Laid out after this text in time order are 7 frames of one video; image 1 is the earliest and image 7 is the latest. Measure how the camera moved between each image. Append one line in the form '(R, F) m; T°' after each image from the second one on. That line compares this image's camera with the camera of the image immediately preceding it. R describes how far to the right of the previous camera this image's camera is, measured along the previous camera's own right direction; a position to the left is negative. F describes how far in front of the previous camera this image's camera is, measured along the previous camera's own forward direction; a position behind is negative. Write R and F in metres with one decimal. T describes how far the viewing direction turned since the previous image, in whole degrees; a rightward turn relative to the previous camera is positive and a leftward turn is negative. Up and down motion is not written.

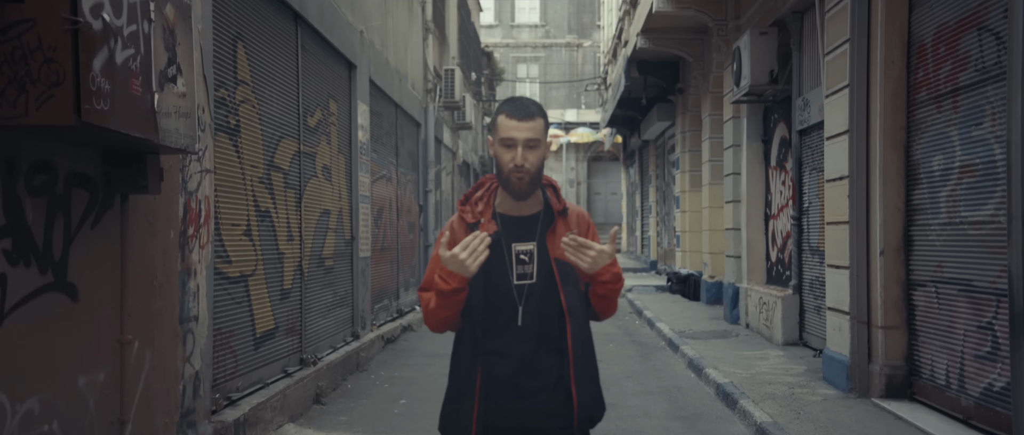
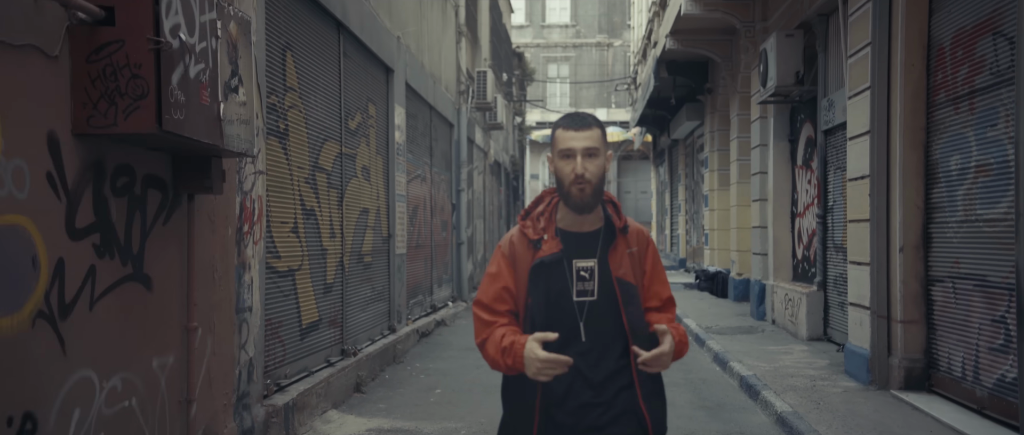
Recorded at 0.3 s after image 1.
(0.0, -0.4) m; -2°
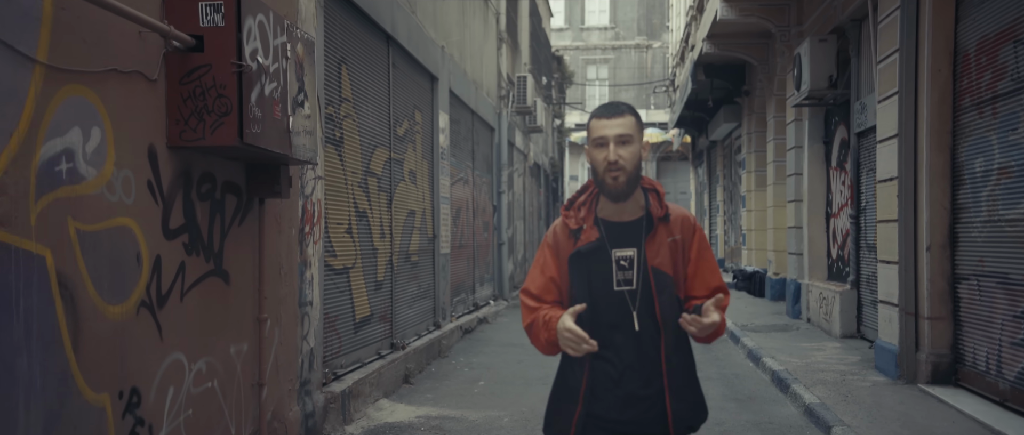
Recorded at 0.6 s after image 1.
(0.0, -0.5) m; -2°
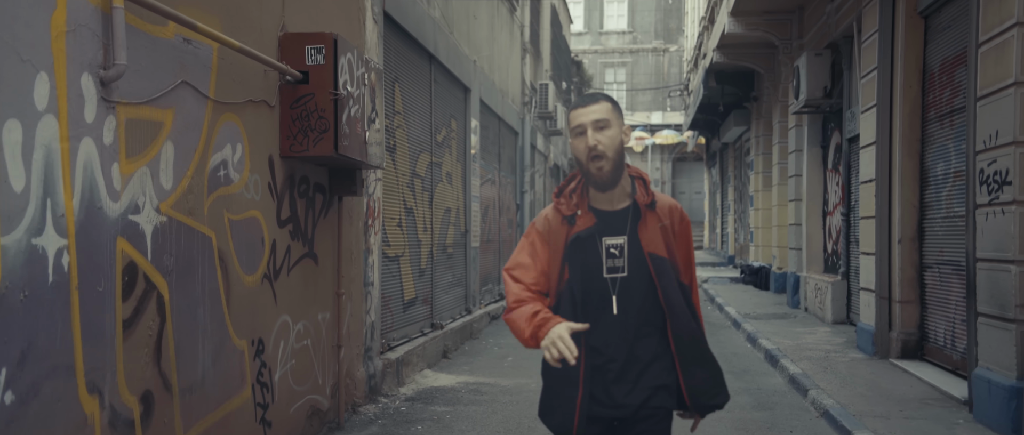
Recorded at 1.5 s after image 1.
(-0.1, -1.3) m; -1°
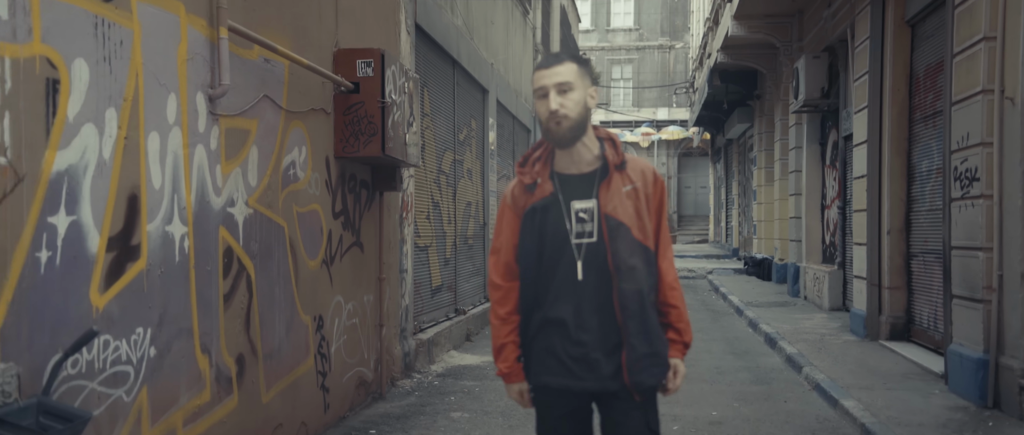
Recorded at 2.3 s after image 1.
(-0.1, -0.8) m; 0°
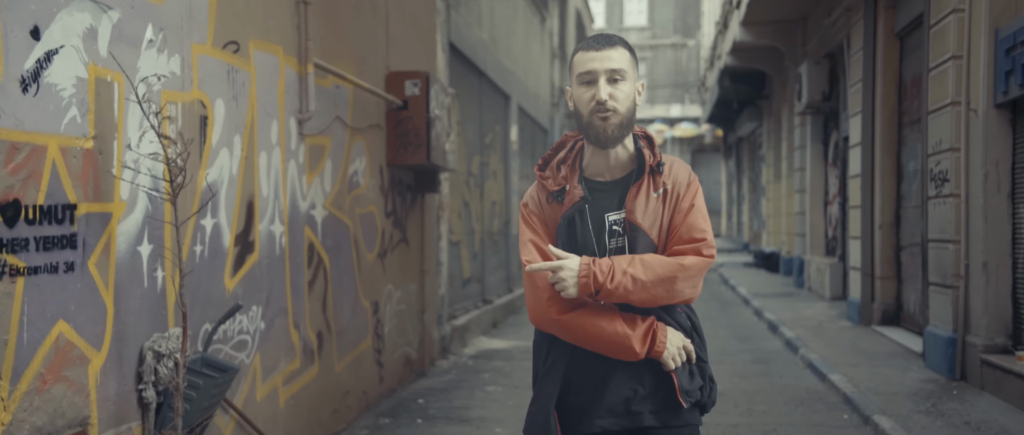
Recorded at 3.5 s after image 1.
(-0.1, -1.0) m; -1°
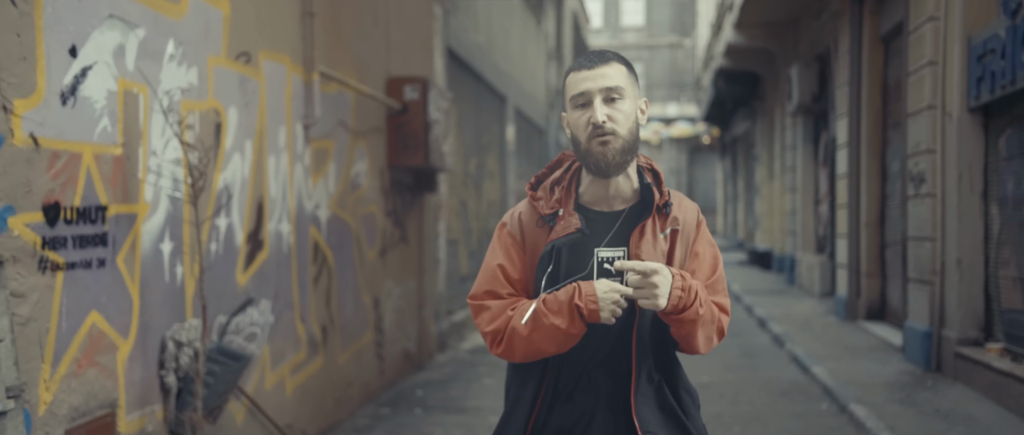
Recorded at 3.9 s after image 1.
(0.0, -0.3) m; 0°
